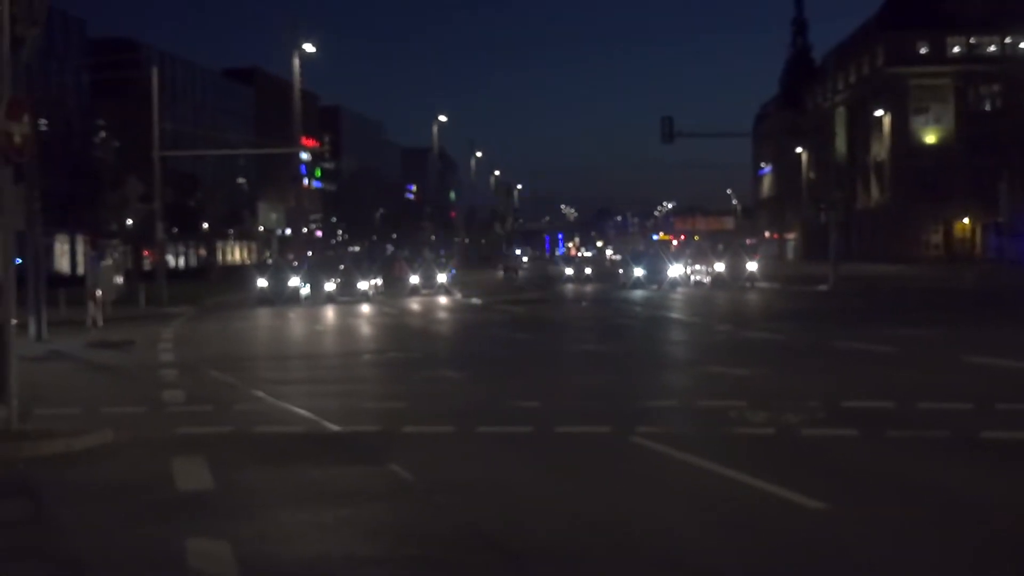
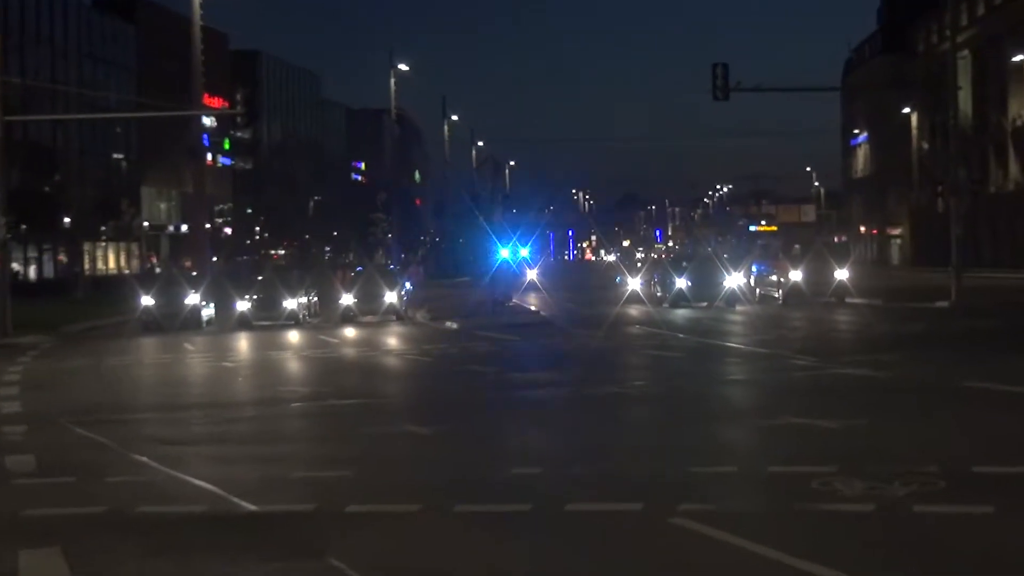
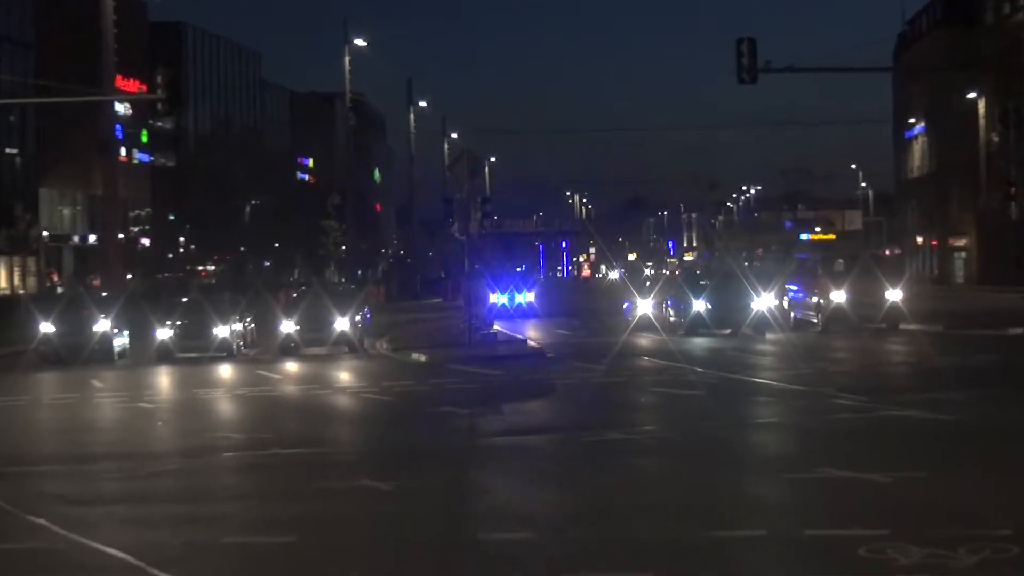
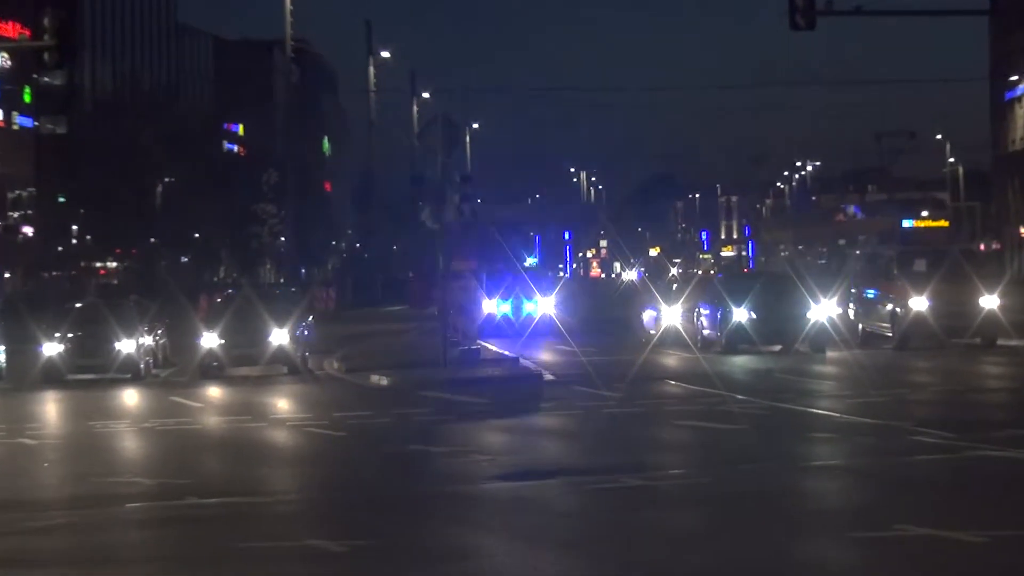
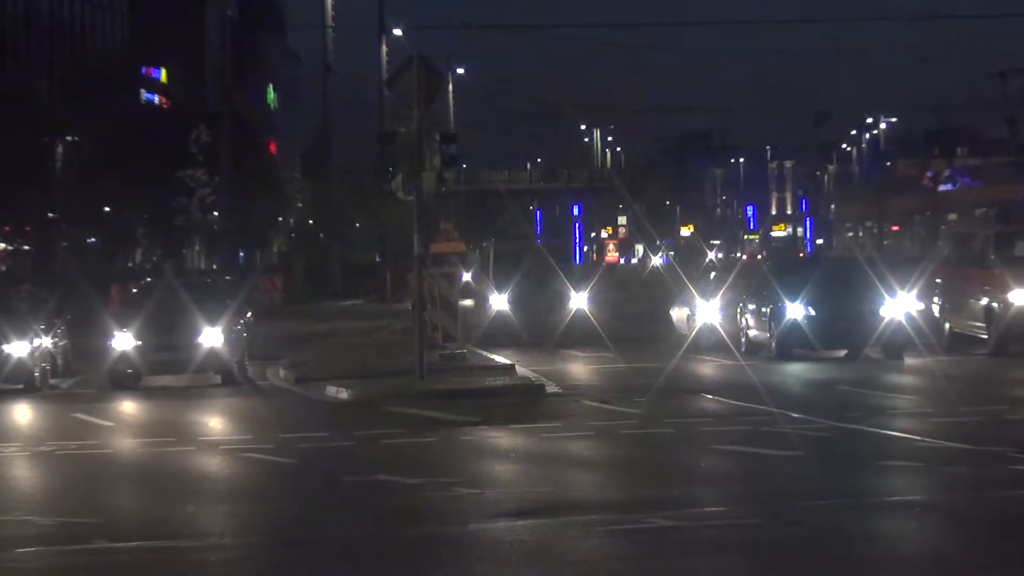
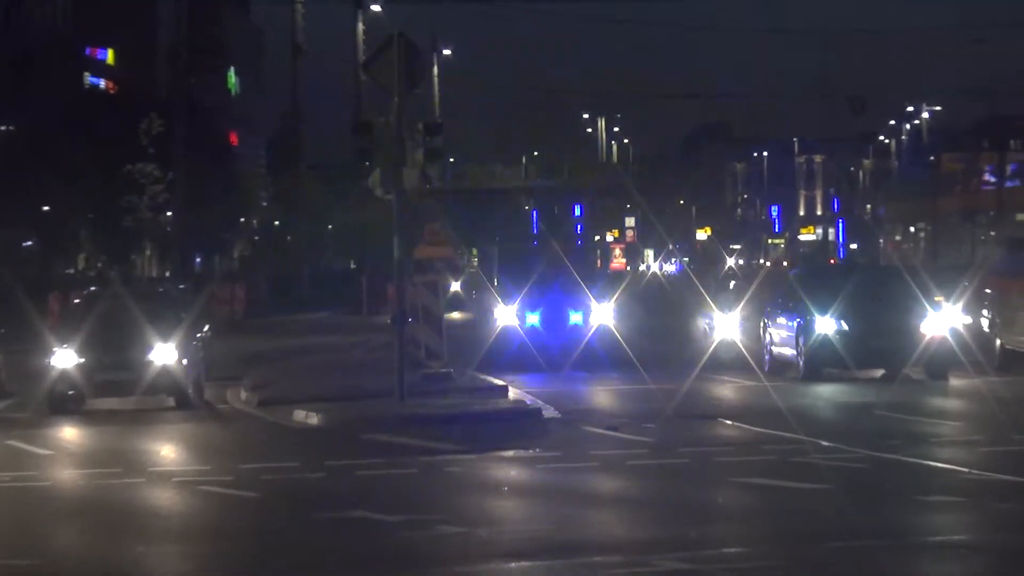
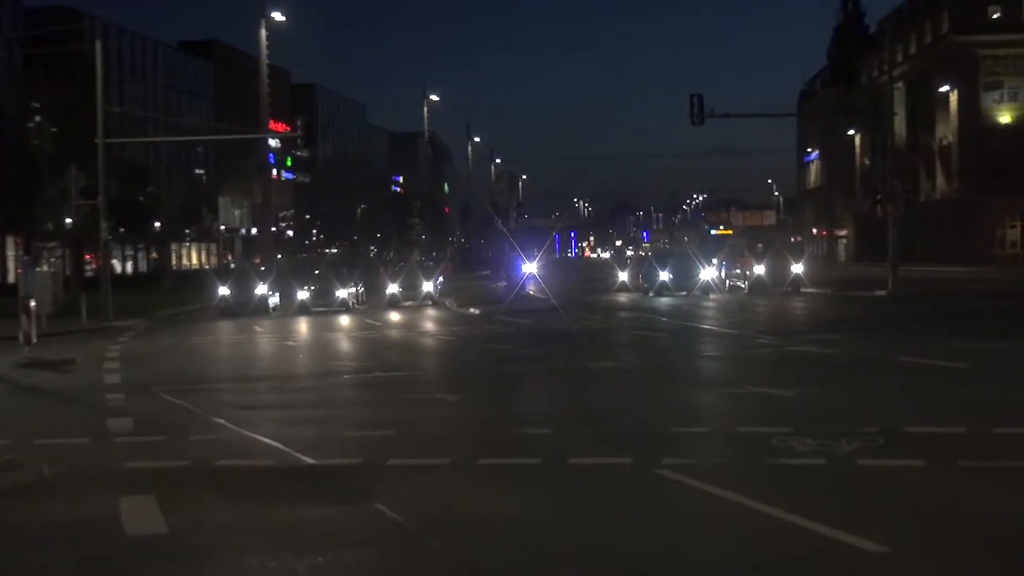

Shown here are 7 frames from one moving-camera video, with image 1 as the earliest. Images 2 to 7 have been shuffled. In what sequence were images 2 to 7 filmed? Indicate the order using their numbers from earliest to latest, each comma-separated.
7, 2, 3, 4, 5, 6
